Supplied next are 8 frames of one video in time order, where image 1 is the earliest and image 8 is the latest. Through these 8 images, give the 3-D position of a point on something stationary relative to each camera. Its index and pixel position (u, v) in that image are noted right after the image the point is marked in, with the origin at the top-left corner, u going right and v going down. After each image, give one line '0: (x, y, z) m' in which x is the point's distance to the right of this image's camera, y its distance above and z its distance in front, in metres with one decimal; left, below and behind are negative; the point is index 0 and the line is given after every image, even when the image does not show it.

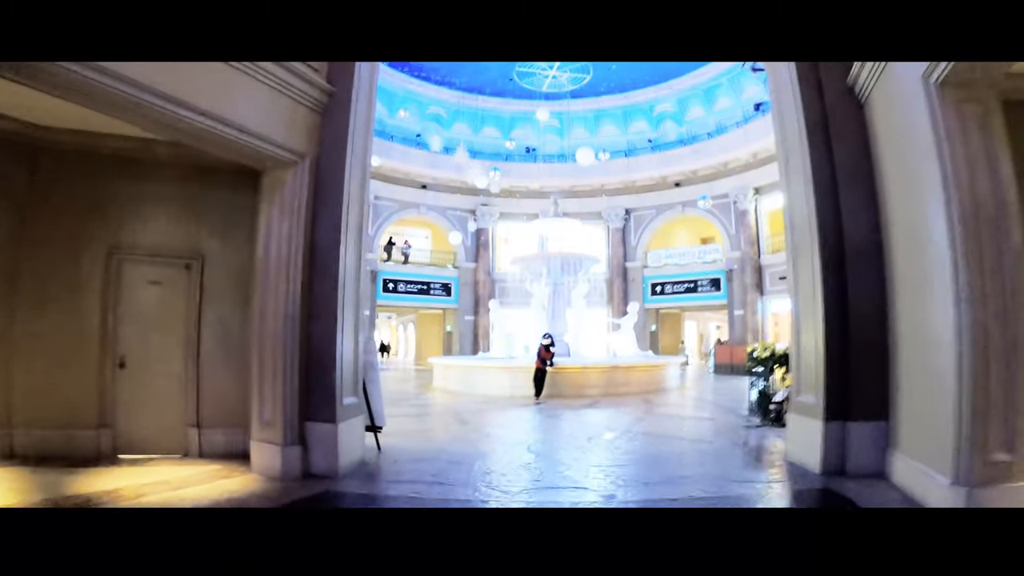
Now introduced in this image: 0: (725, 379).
0: (+5.5, -2.3, +14.3) m
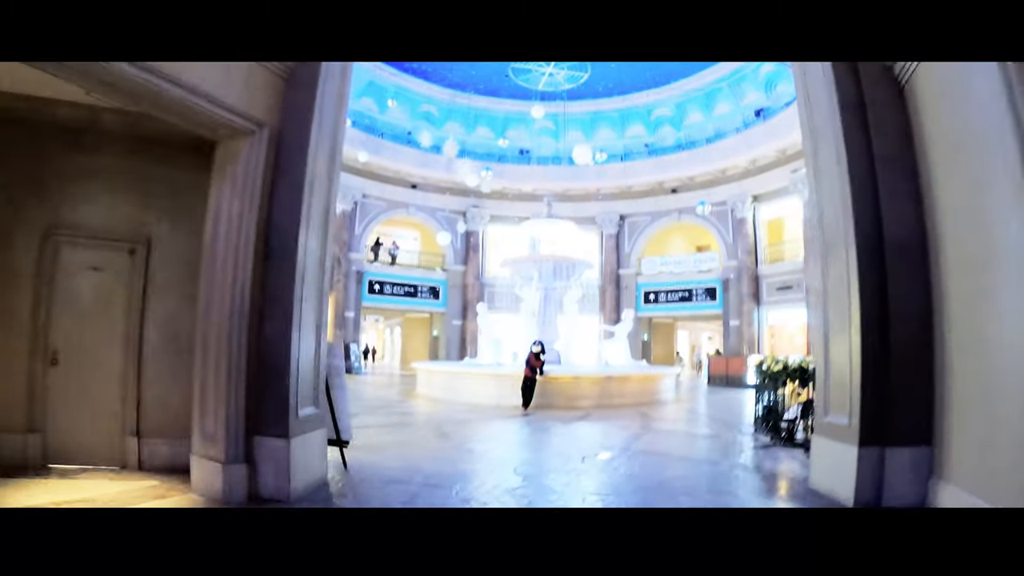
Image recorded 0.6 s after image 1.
0: (+5.2, -2.6, +13.8) m
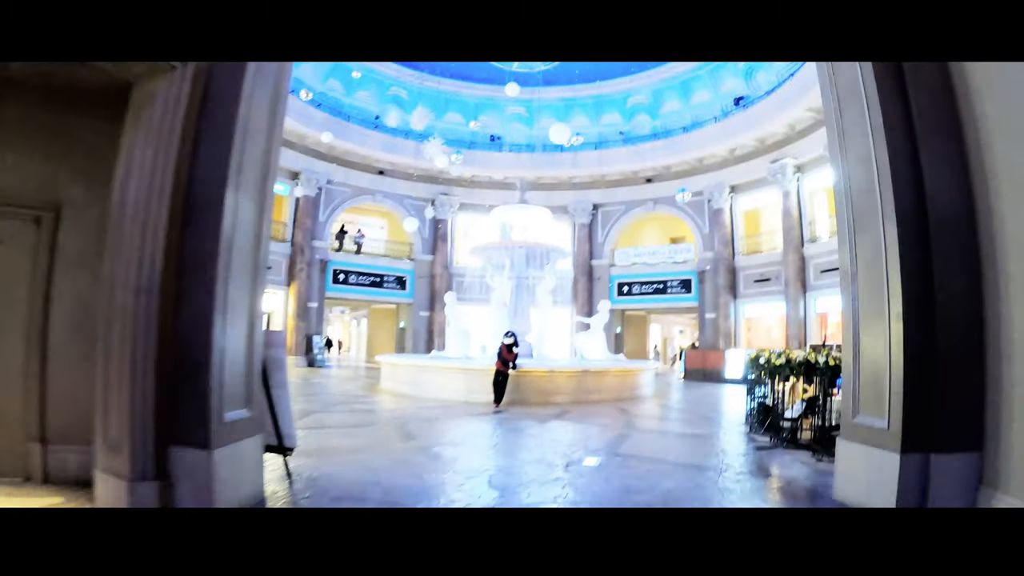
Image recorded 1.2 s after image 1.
0: (+4.5, -2.3, +13.4) m
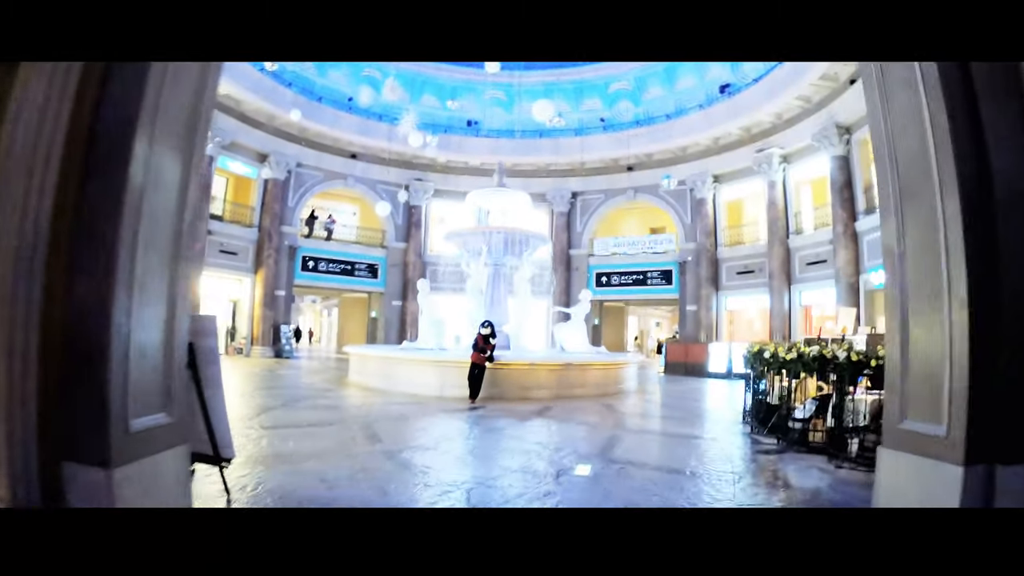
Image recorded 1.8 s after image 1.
0: (+3.9, -2.1, +13.0) m
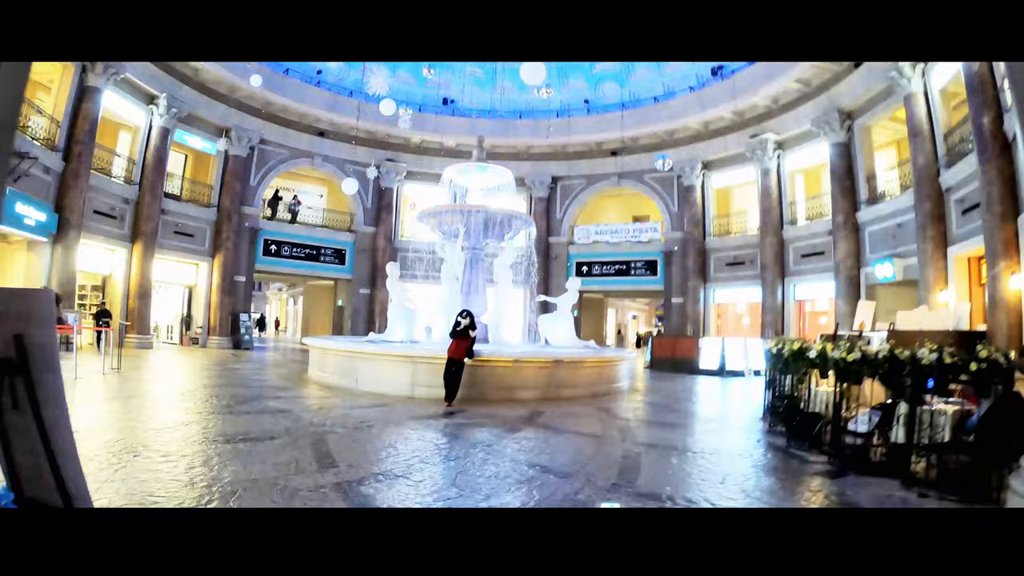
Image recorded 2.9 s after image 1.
0: (+3.4, -1.9, +12.2) m
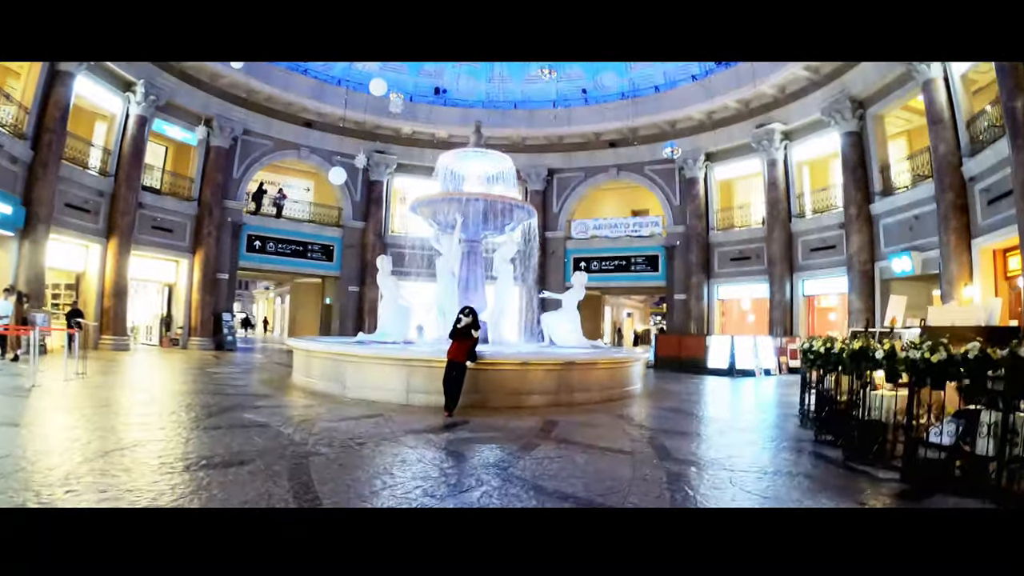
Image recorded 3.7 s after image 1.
0: (+3.4, -1.8, +11.6) m
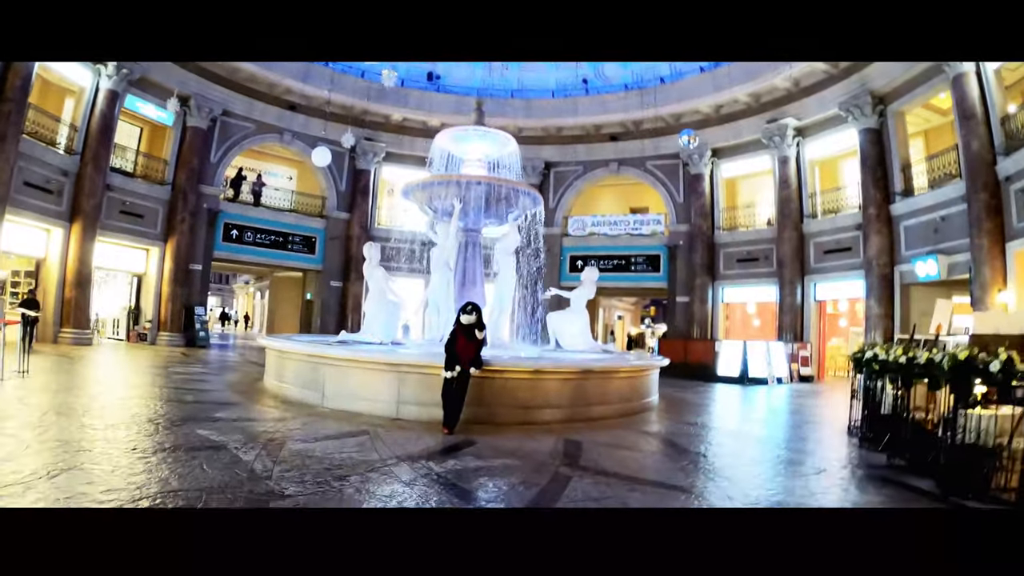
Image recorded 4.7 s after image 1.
0: (+3.3, -1.9, +10.8) m
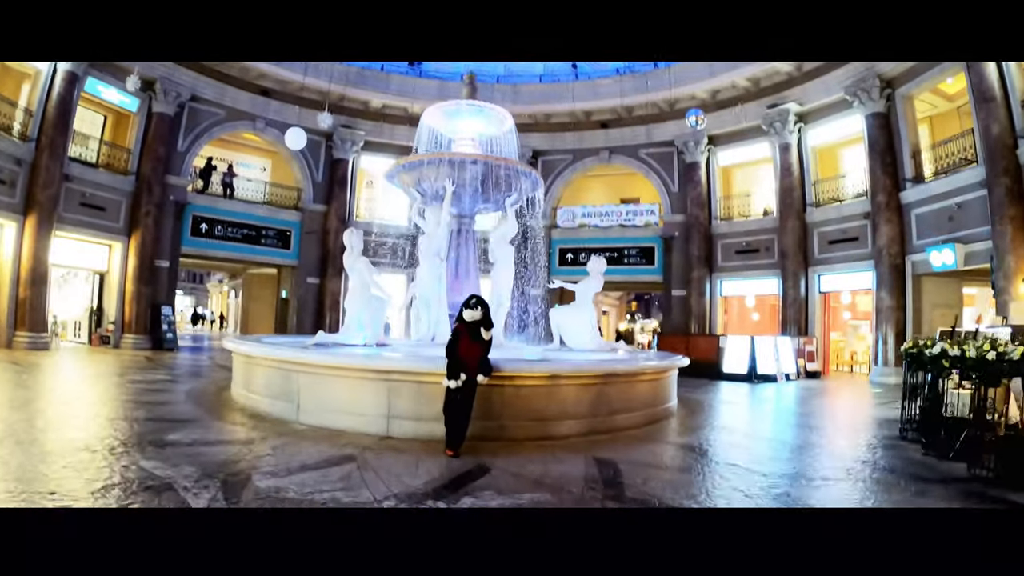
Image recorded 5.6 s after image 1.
0: (+3.2, -1.7, +10.1) m
